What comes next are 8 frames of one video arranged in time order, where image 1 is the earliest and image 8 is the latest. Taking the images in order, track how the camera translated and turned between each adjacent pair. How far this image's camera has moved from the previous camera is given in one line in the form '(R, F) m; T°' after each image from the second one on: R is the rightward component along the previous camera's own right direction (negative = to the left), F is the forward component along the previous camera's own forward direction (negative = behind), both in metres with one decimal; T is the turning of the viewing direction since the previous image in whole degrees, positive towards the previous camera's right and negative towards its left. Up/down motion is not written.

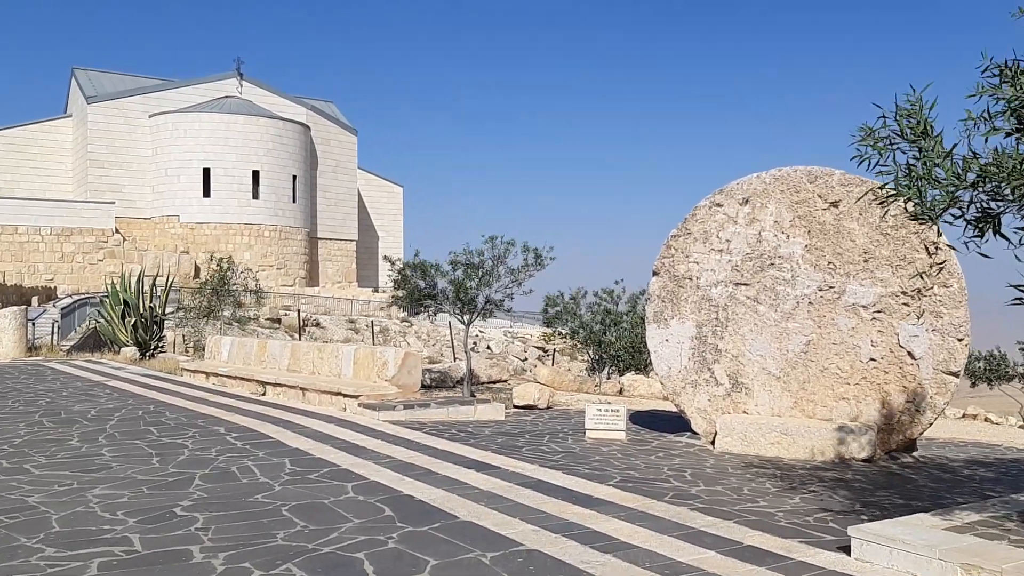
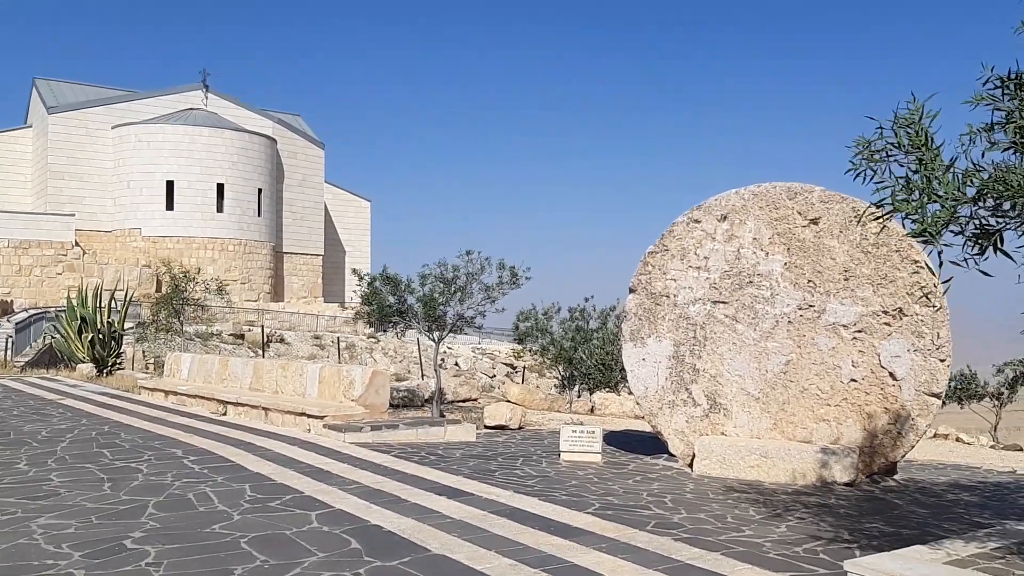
(-0.1, +0.3) m; +2°
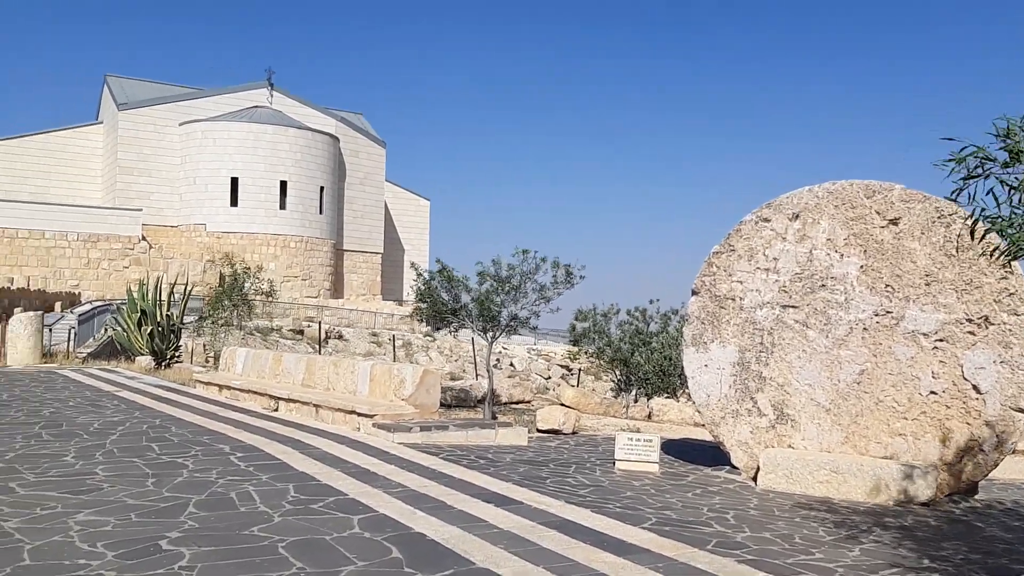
(0.0, +0.3) m; -4°
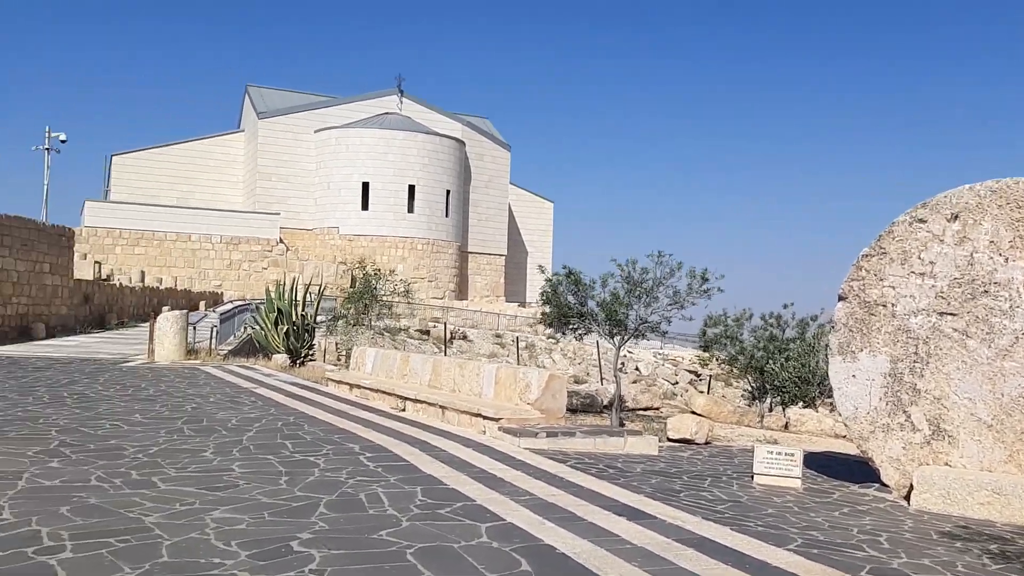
(-0.1, +0.2) m; -8°
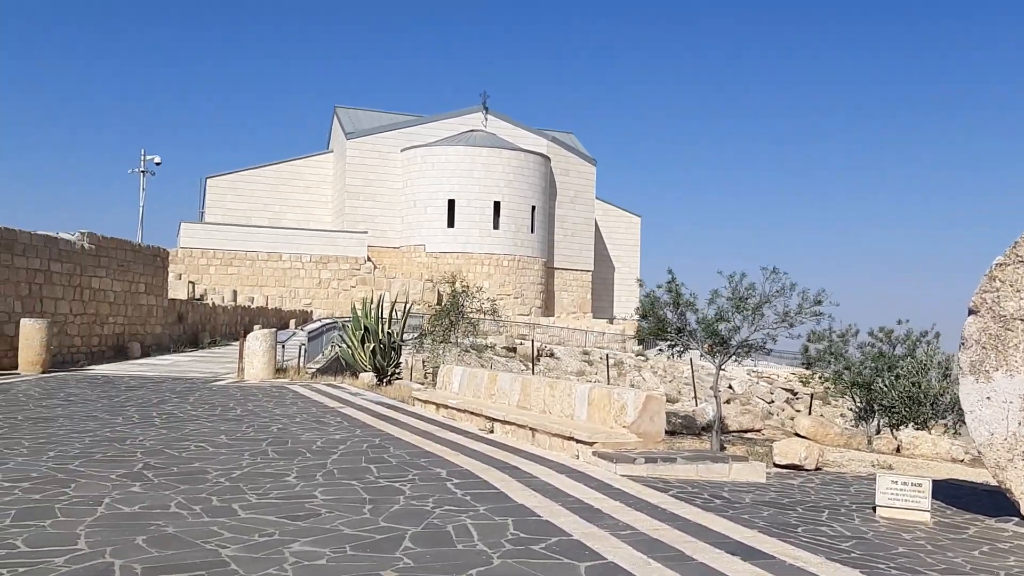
(-0.1, +0.5) m; -6°
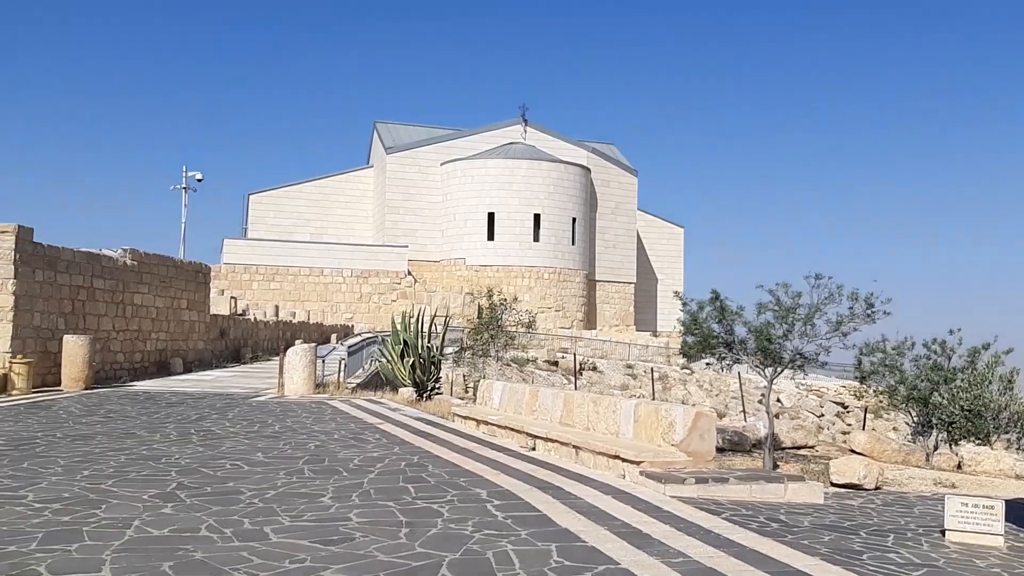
(0.0, +0.3) m; -3°
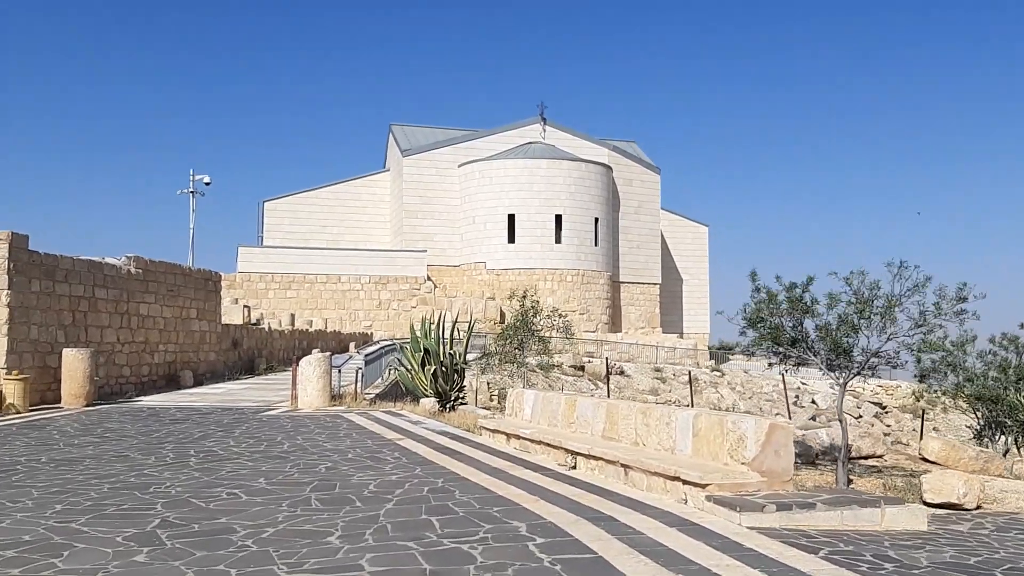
(-0.1, +1.2) m; -1°
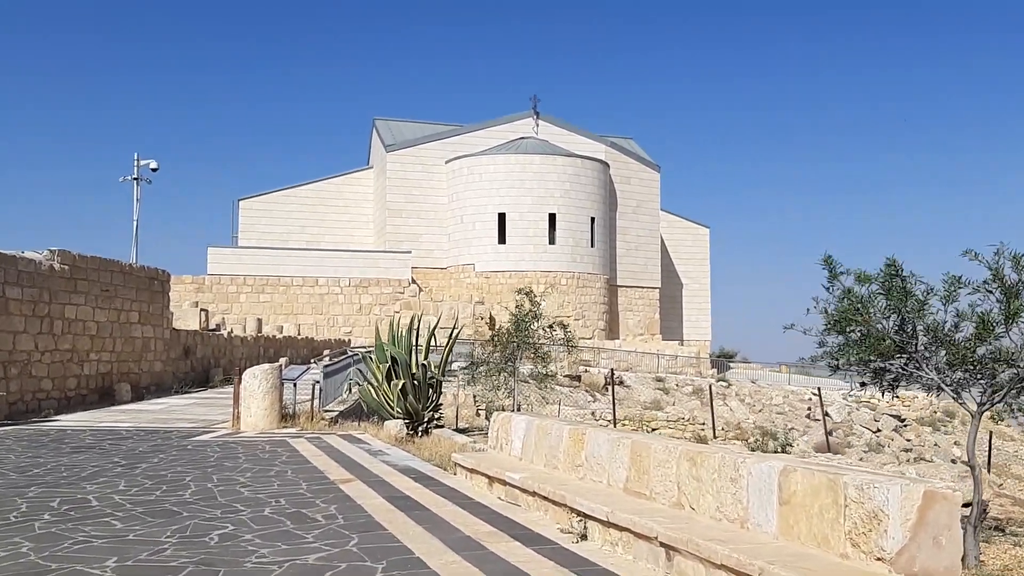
(+0.1, +2.7) m; 0°
